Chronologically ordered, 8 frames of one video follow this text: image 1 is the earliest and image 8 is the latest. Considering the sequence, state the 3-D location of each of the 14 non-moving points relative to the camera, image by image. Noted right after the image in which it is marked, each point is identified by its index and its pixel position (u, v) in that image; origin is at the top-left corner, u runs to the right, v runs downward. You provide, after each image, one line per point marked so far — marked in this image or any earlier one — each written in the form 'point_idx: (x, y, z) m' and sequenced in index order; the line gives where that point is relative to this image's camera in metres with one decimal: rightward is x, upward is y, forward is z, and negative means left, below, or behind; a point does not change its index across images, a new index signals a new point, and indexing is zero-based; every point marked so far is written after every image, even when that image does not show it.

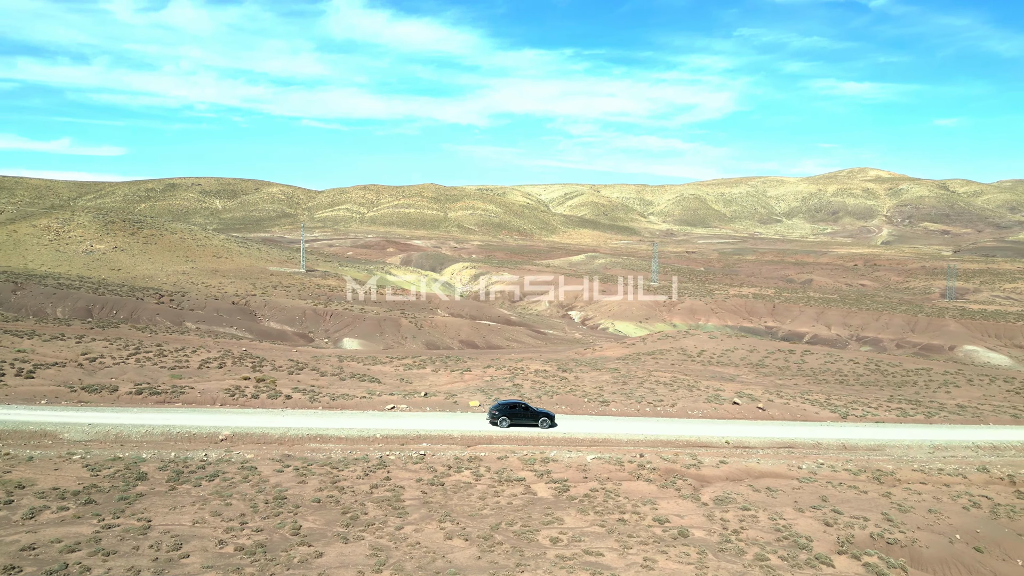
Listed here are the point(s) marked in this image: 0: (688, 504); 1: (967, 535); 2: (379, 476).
0: (+3.8, -4.8, +16.4) m
1: (+9.8, -5.3, +16.1) m
2: (-3.1, -4.3, +17.0) m
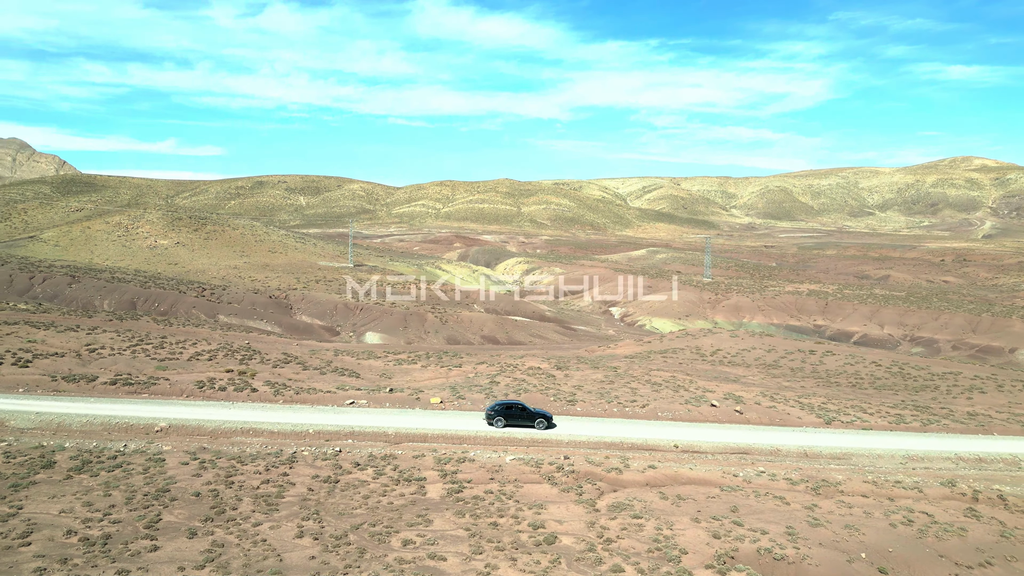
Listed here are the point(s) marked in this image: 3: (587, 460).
0: (+1.3, -4.7, +15.8) m
1: (+7.2, -5.3, +14.9) m
2: (-5.5, -4.2, +17.2) m
3: (+1.9, -4.6, +19.8) m
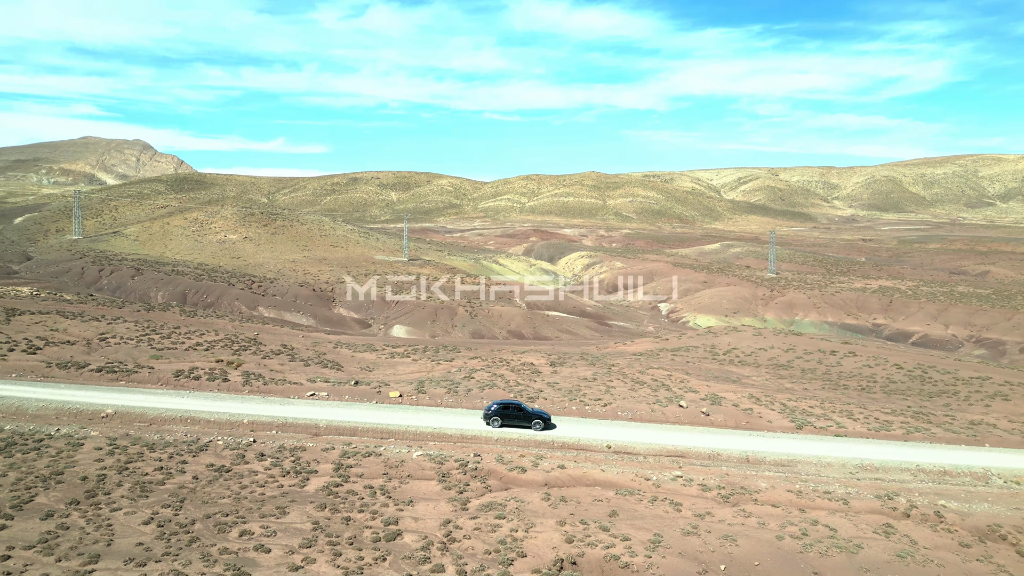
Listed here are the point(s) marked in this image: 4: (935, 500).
0: (-1.5, -4.7, +15.8) m
1: (+4.3, -5.3, +14.2) m
2: (-8.1, -4.1, +18.0) m
3: (-0.4, -4.5, +19.6) m
4: (+10.7, -5.4, +19.0) m
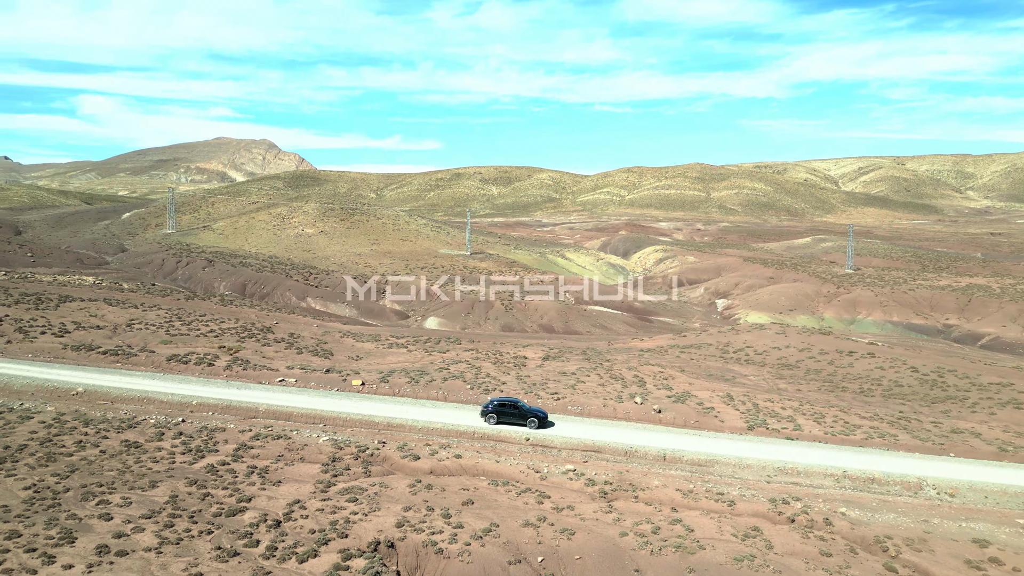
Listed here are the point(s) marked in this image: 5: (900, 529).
0: (-4.7, -4.5, +16.7) m
1: (+0.8, -5.2, +14.3) m
2: (-10.9, -3.9, +19.8) m
3: (-3.1, -4.3, +20.3) m
4: (+7.9, -5.4, +18.2) m
5: (+8.9, -5.5, +17.2) m
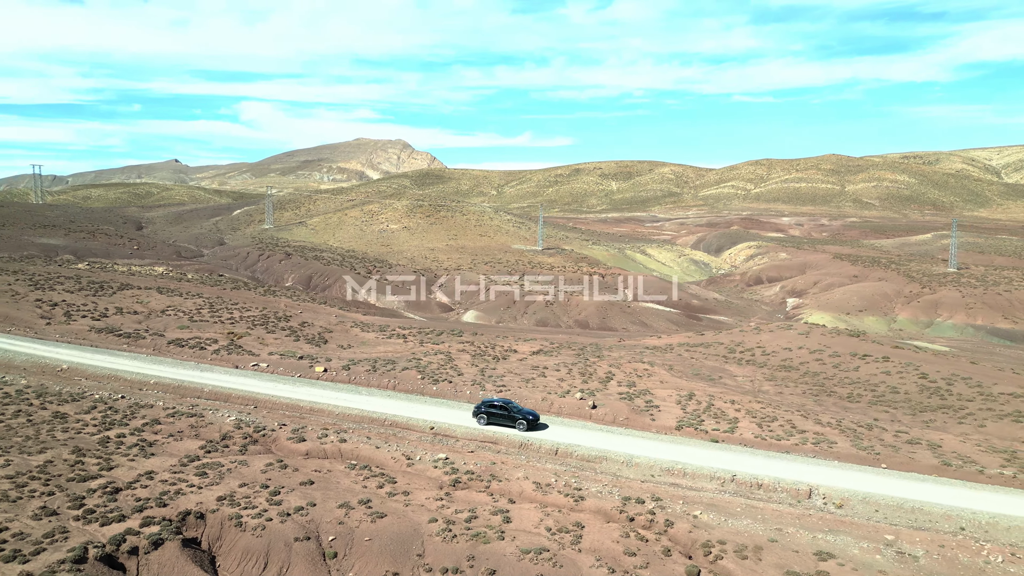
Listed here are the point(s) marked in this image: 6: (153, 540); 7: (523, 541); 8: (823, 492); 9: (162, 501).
0: (-8.4, -4.2, +18.2) m
1: (-3.4, -5.1, +14.9) m
2: (-14.0, -3.5, +22.2) m
3: (-6.2, -4.1, +21.5) m
4: (+4.2, -5.3, +17.6) m
5: (+5.1, -5.5, +16.5) m
6: (-6.8, -4.8, +14.1) m
7: (+0.2, -5.2, +15.2) m
8: (+7.9, -5.2, +19.0) m
9: (-7.4, -4.5, +15.9) m
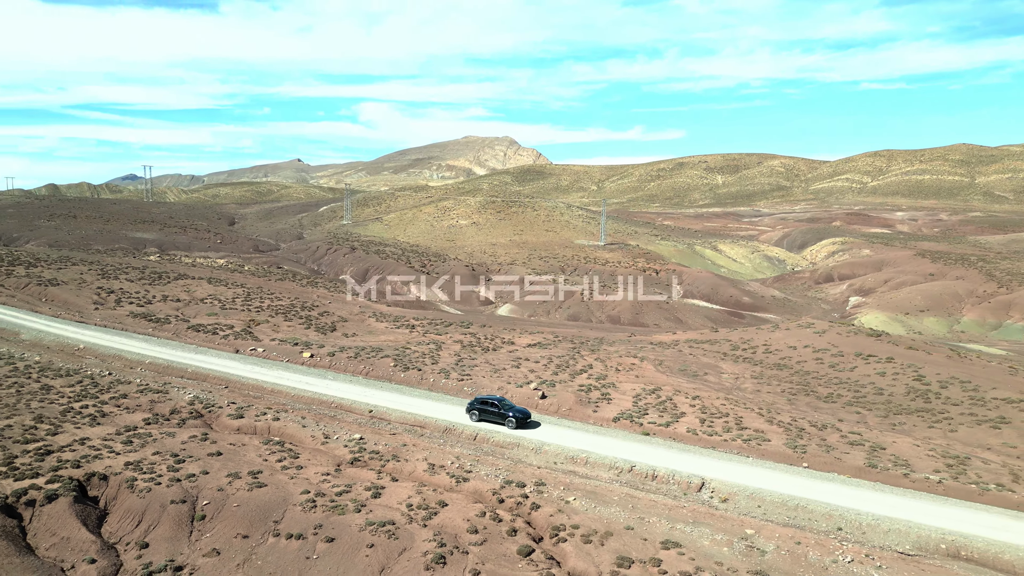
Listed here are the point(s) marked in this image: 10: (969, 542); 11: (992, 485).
0: (-11.1, -3.9, +20.4) m
1: (-6.6, -4.8, +16.5) m
2: (-16.1, -3.1, +25.2) m
3: (-8.5, -3.7, +23.4) m
4: (+1.3, -5.1, +18.2) m
5: (+2.0, -5.3, +16.9) m
6: (-10.1, -4.5, +16.2) m
7: (-3.0, -5.0, +16.3) m
8: (+5.2, -5.1, +19.0) m
9: (-10.5, -4.2, +18.0) m
10: (+9.9, -5.5, +16.2) m
11: (+12.9, -5.3, +20.0) m
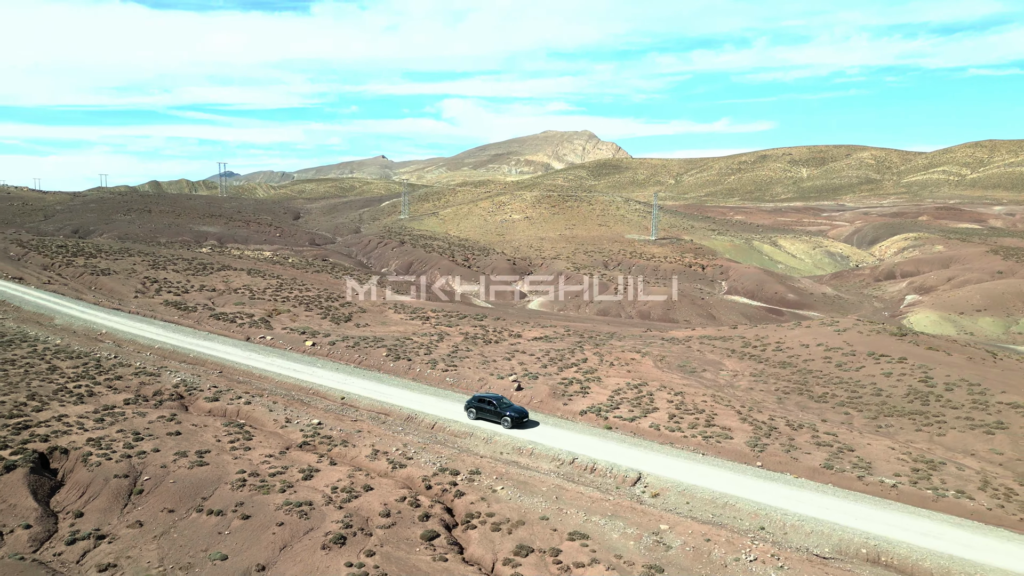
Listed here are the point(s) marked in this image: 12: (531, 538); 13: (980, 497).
0: (-12.5, -3.6, +22.0) m
1: (-8.4, -4.5, +17.6) m
2: (-17.0, -2.7, +27.2) m
3: (-9.6, -3.4, +24.7) m
4: (-0.4, -4.9, +18.4) m
5: (+0.1, -5.1, +17.1) m
6: (-12.0, -4.2, +17.7) m
7: (-4.9, -4.7, +17.0) m
8: (+3.5, -4.9, +18.8) m
9: (-12.1, -3.9, +19.5) m
10: (+7.9, -5.4, +15.5) m
11: (+11.2, -5.2, +19.0) m
12: (+0.4, -5.4, +15.9) m
13: (+11.8, -5.3, +18.8) m
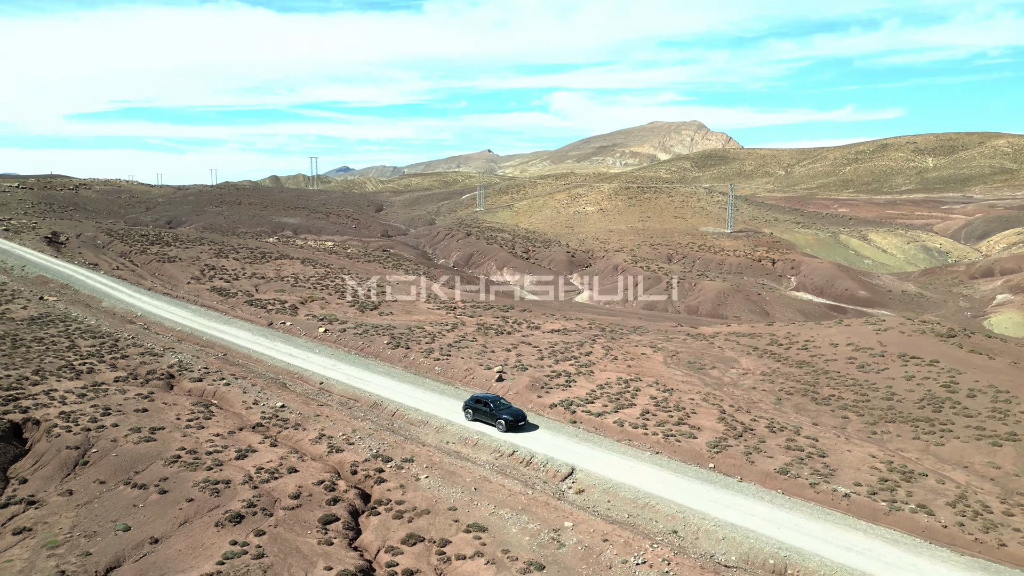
0: (-13.7, -3.1, +23.5) m
1: (-10.3, -4.1, +18.7) m
2: (-17.4, -2.1, +29.4) m
3: (-10.4, -2.9, +25.8) m
4: (-2.2, -4.6, +18.4) m
5: (-1.9, -4.9, +17.0) m
6: (-13.8, -3.7, +19.2) m
7: (-6.8, -4.4, +17.6) m
8: (+1.7, -4.7, +18.3) m
9: (-13.7, -3.4, +21.1) m
10: (+5.6, -5.3, +14.4) m
11: (+9.4, -5.1, +17.4) m
12: (-1.8, -5.1, +15.8) m
13: (+9.9, -5.2, +17.1) m
